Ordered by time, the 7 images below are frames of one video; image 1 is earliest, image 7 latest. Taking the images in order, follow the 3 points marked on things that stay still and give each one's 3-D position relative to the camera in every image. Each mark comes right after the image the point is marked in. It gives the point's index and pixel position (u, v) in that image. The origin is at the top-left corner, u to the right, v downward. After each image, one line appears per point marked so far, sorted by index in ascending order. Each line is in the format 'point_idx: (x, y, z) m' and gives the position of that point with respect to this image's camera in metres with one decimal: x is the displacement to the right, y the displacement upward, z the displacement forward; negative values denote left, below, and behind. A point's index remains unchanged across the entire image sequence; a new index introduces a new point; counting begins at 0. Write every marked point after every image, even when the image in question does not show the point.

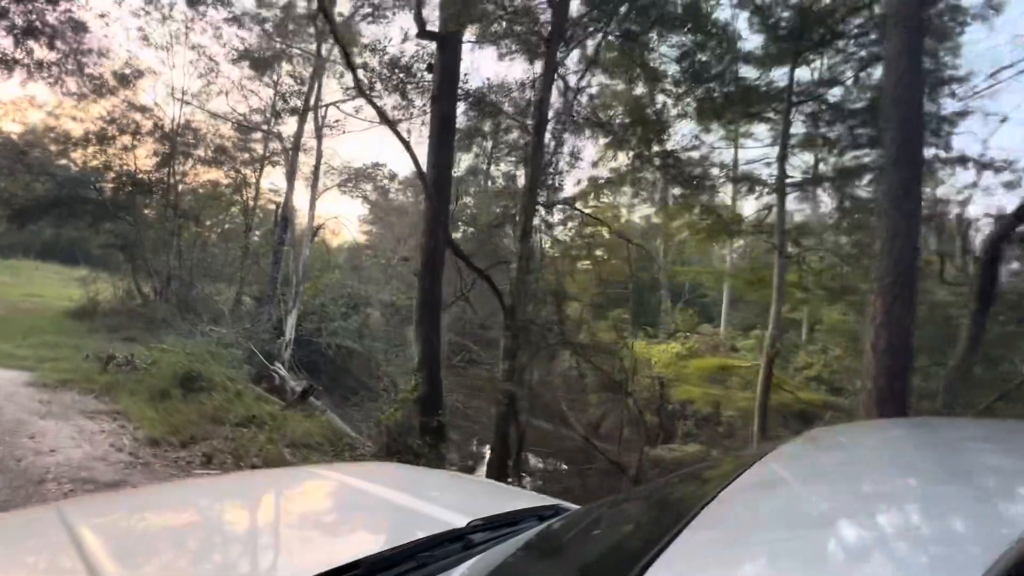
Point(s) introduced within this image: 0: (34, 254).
0: (-11.9, +0.8, +11.8) m
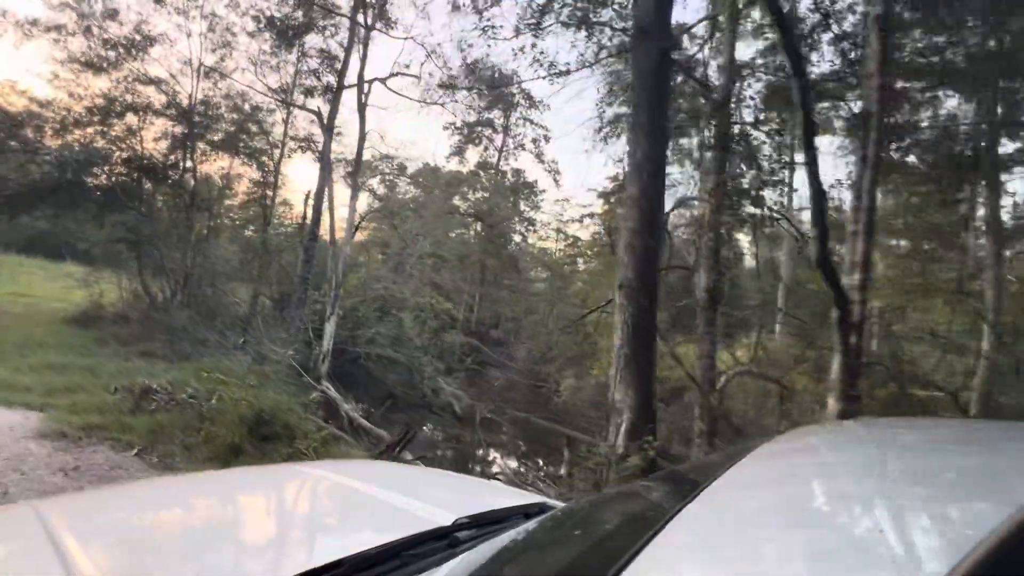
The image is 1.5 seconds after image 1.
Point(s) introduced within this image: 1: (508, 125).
0: (-11.6, +0.9, +11.1) m
1: (-0.2, +4.5, +13.1) m
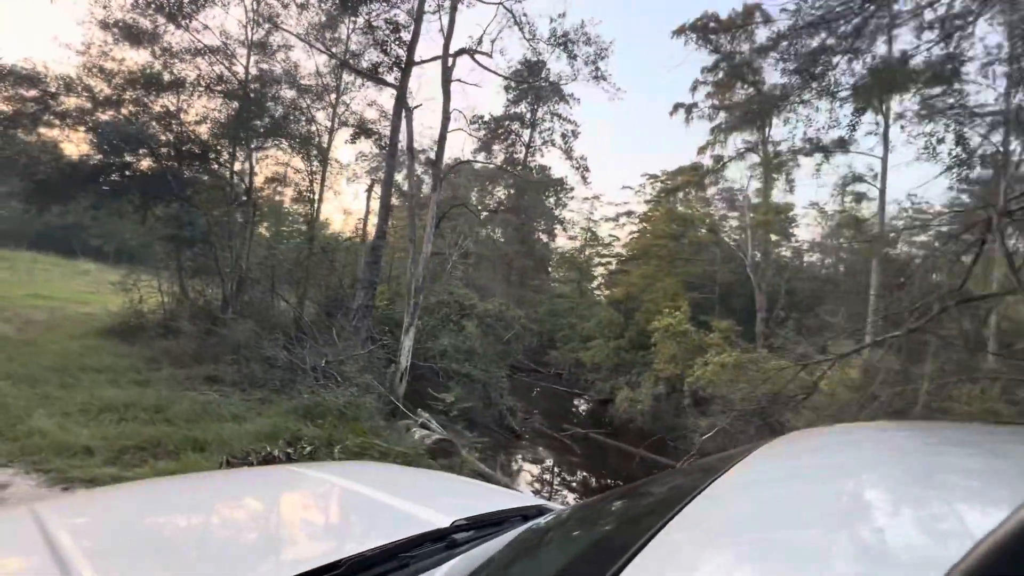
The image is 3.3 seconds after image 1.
0: (-10.9, +1.0, +10.6) m
1: (+0.6, +4.5, +12.6) m
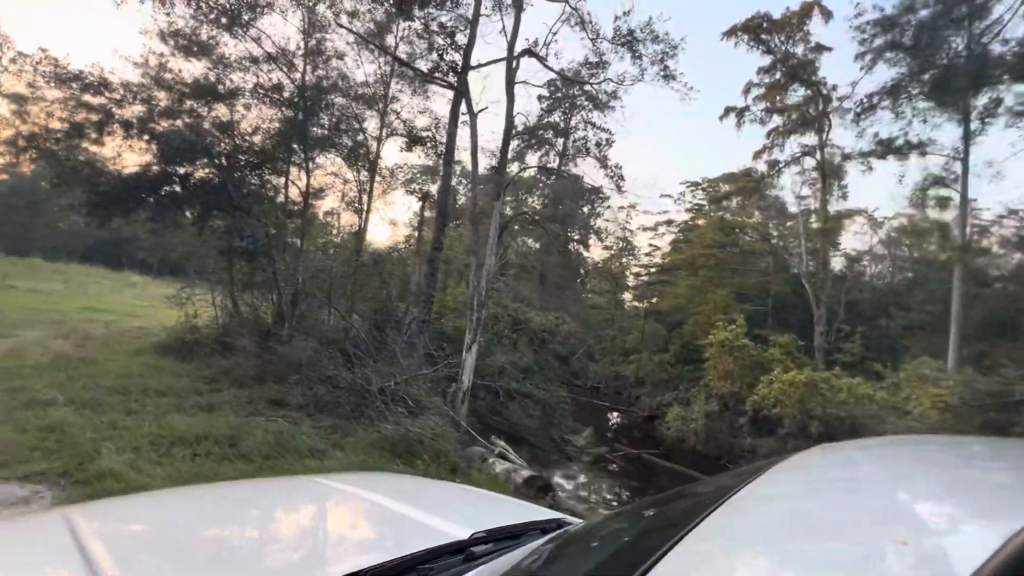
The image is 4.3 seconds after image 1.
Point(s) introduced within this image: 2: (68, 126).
0: (-10.1, +0.7, +11.0) m
1: (+1.5, +4.2, +12.4) m
2: (-9.1, +3.4, +9.7) m
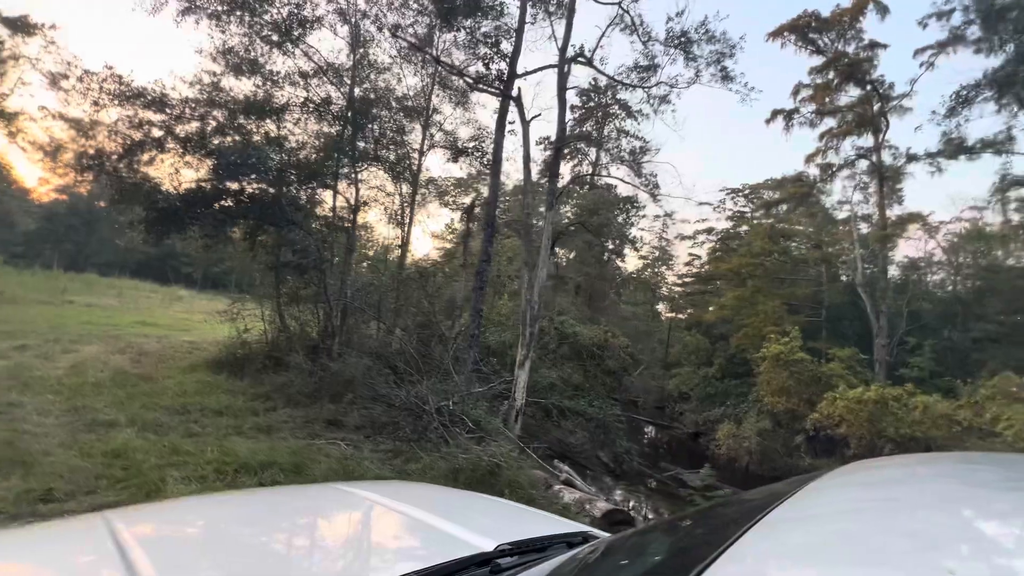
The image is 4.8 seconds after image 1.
0: (-9.3, +0.3, +11.5) m
1: (+2.3, +3.9, +12.3) m
2: (-8.4, +3.1, +10.2) m
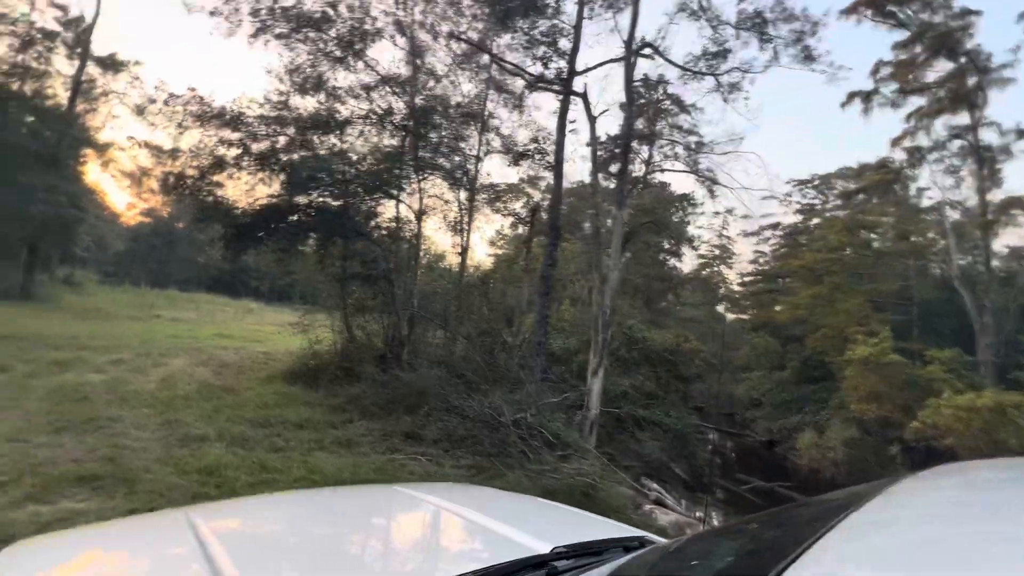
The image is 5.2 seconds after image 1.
0: (-7.9, 0.0, +12.3) m
1: (+3.6, +3.9, +11.9) m
2: (-7.2, +2.8, +11.0) m
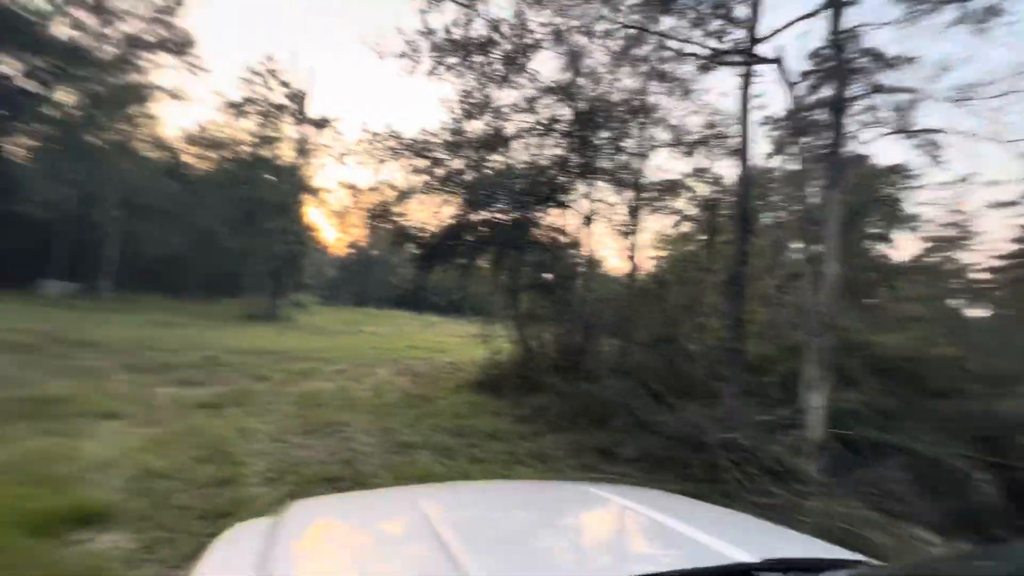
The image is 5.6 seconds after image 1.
0: (-3.5, -0.5, +14.0) m
1: (+7.1, +4.0, +10.1) m
2: (-3.4, +2.3, +12.6) m
